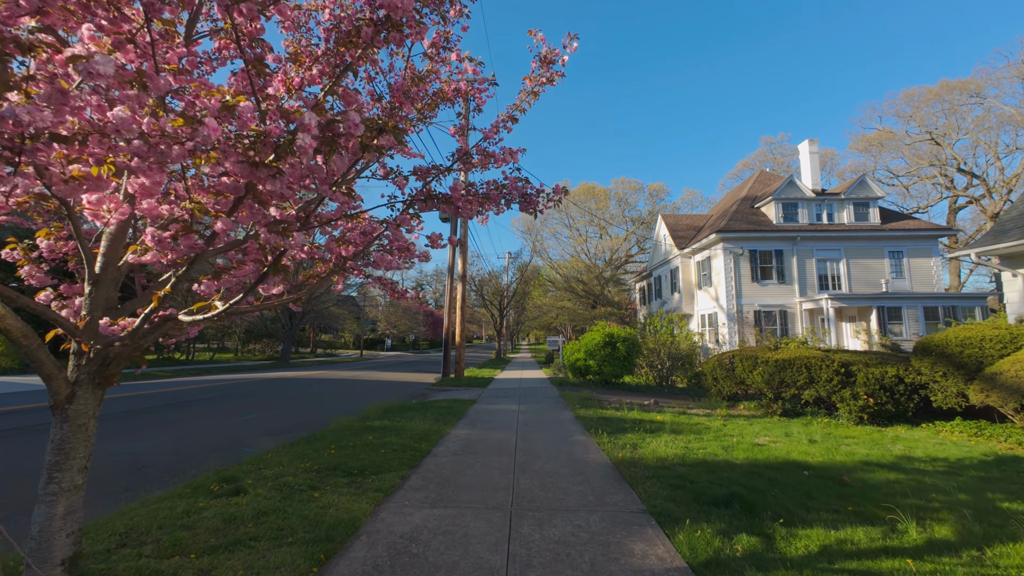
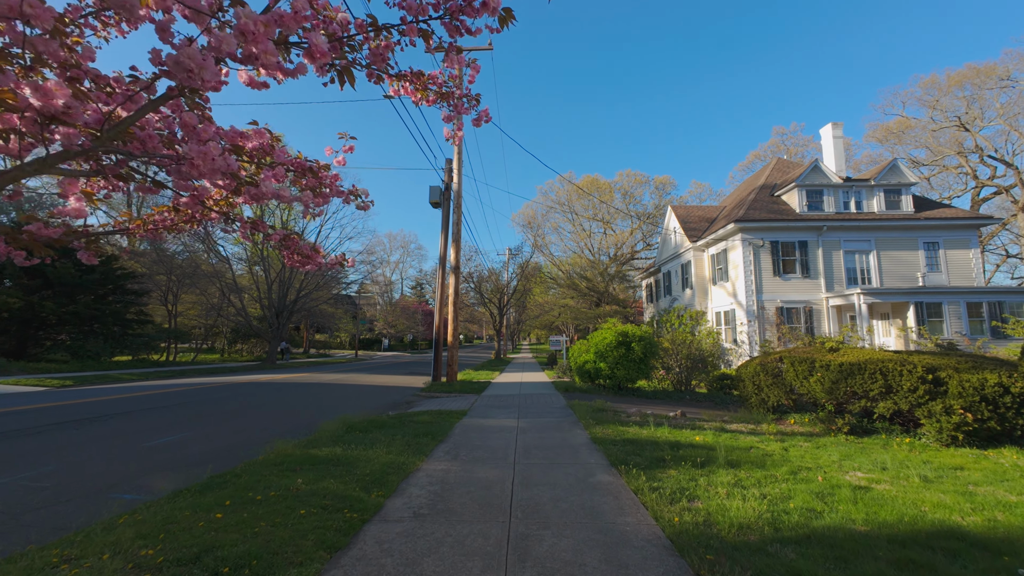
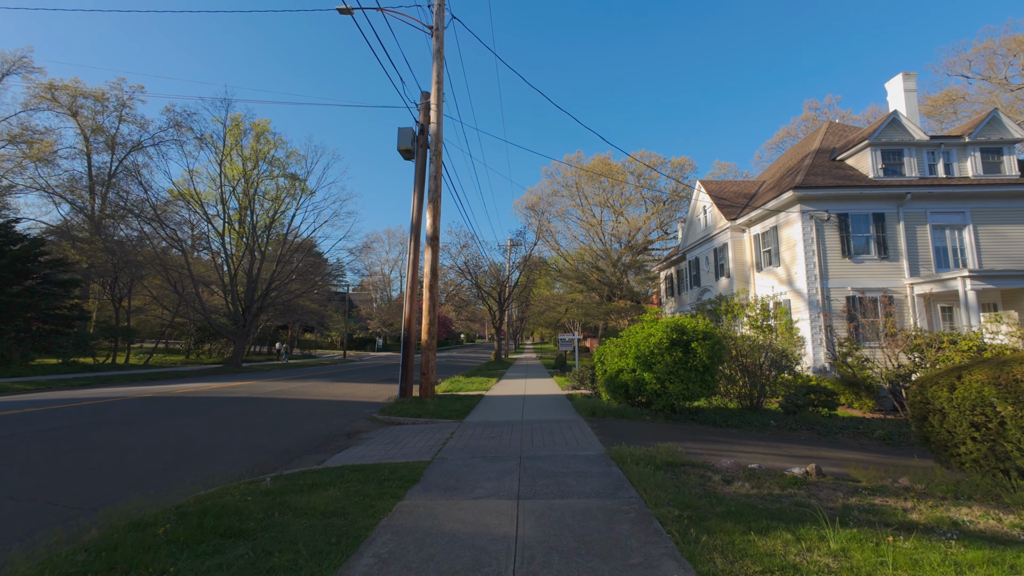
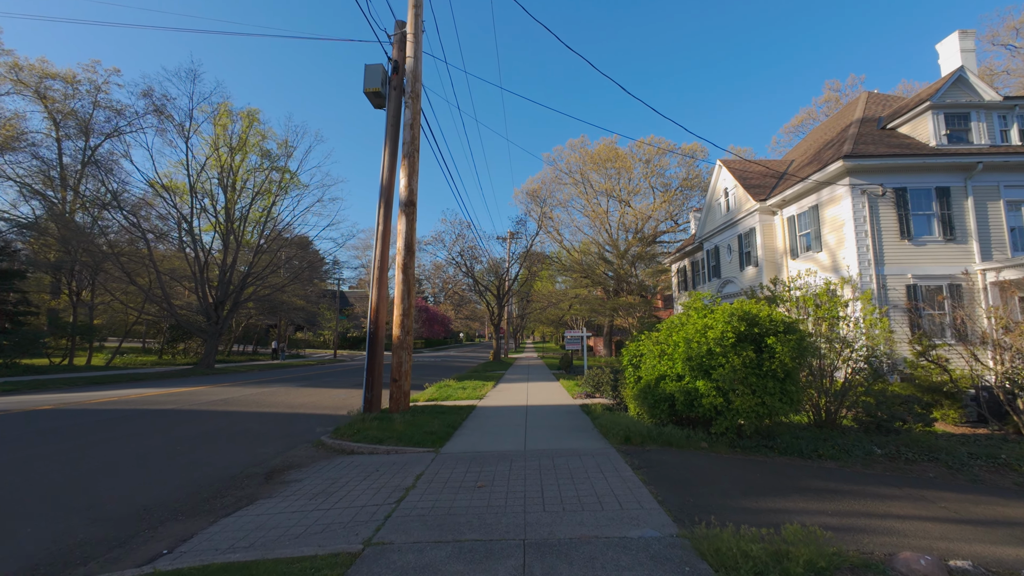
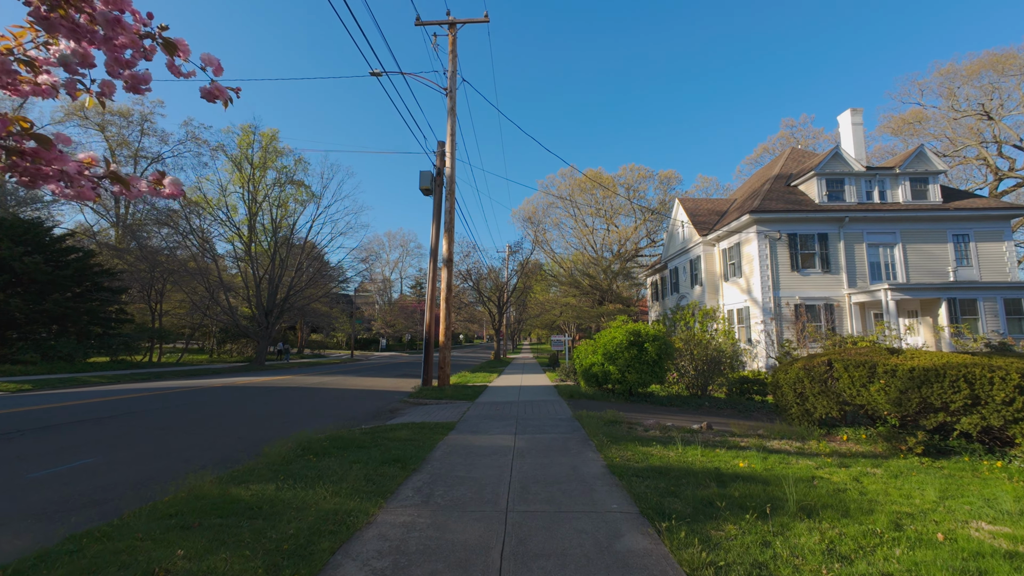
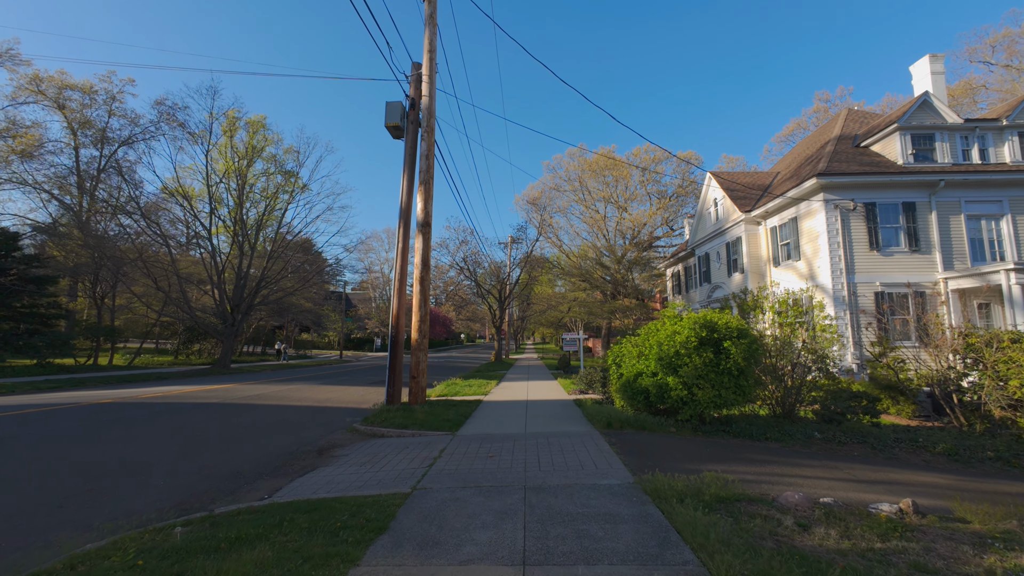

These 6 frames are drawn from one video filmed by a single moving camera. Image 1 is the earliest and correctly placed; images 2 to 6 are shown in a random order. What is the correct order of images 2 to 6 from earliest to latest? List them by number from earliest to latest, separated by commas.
2, 5, 3, 6, 4
